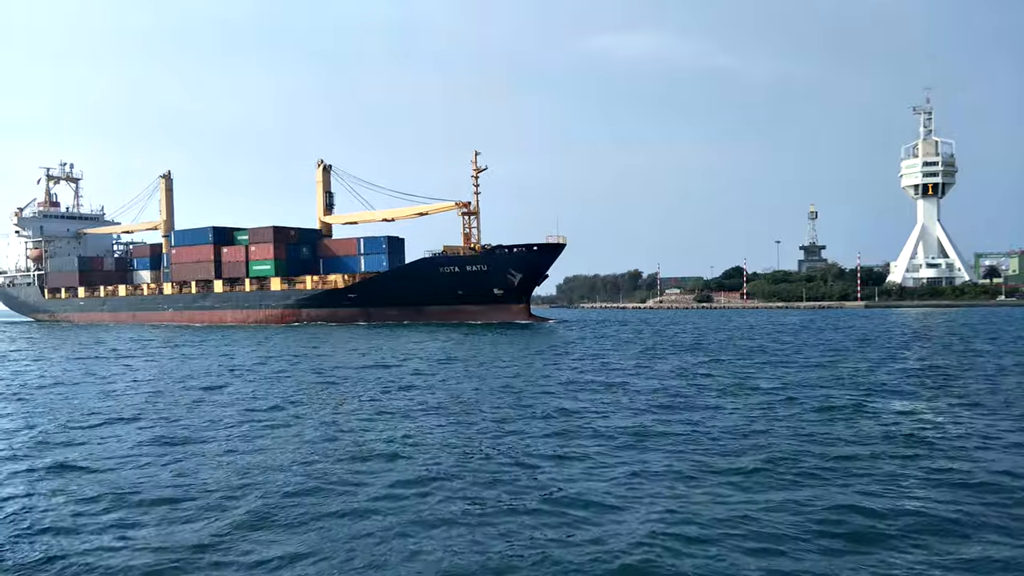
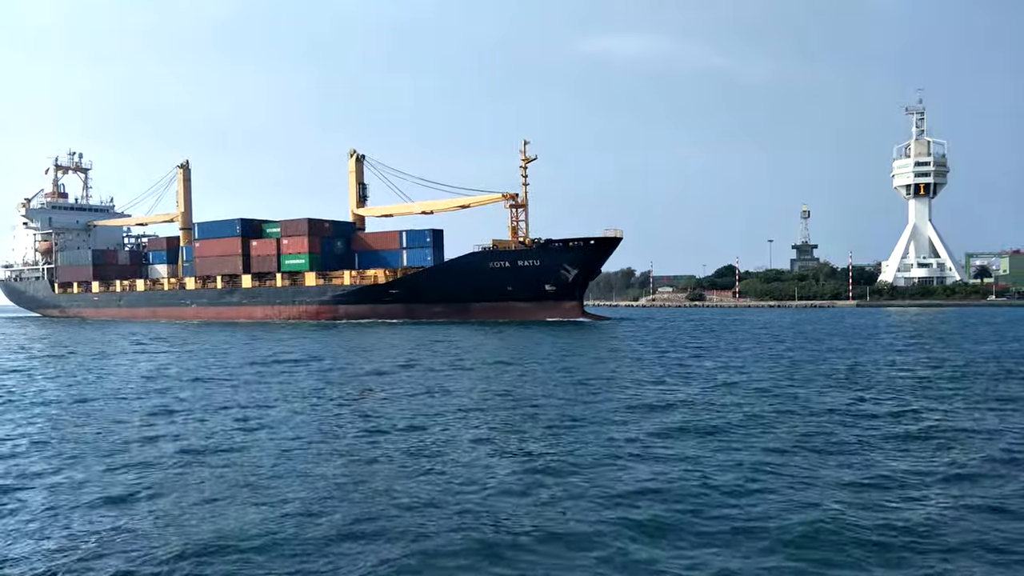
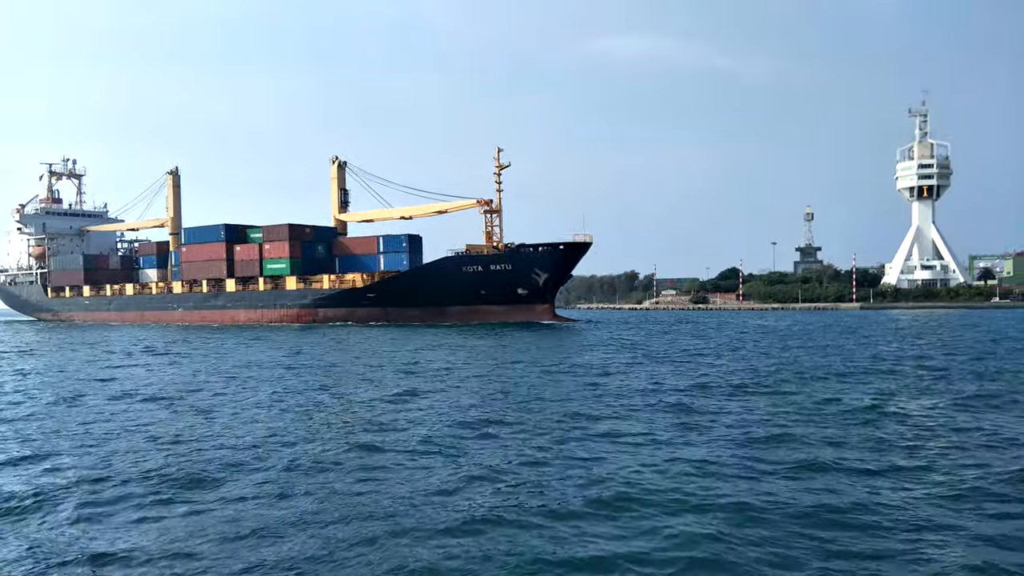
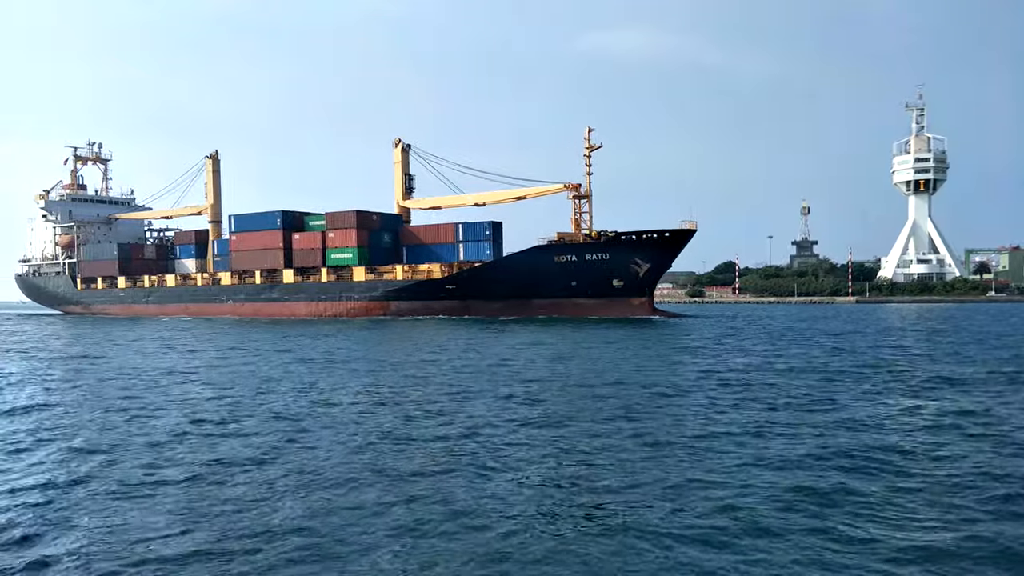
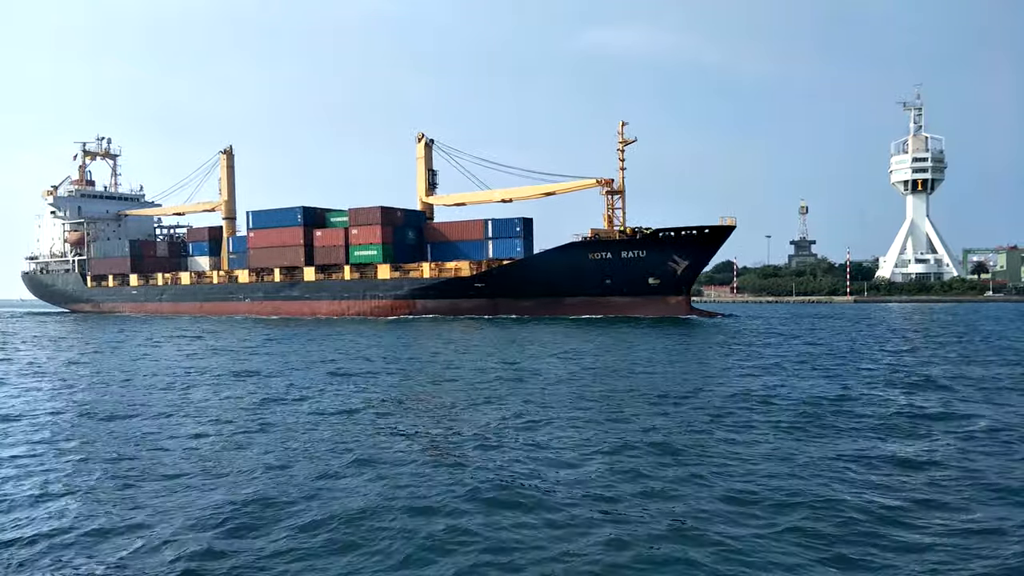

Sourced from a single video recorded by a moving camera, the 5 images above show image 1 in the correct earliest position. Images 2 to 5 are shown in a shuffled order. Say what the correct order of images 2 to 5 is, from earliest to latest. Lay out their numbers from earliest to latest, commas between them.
3, 2, 4, 5
